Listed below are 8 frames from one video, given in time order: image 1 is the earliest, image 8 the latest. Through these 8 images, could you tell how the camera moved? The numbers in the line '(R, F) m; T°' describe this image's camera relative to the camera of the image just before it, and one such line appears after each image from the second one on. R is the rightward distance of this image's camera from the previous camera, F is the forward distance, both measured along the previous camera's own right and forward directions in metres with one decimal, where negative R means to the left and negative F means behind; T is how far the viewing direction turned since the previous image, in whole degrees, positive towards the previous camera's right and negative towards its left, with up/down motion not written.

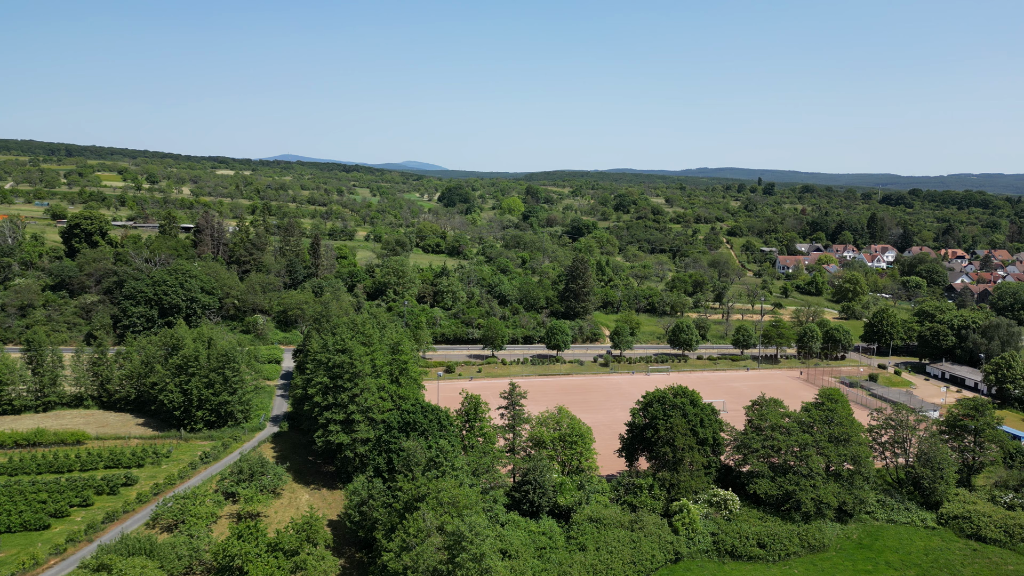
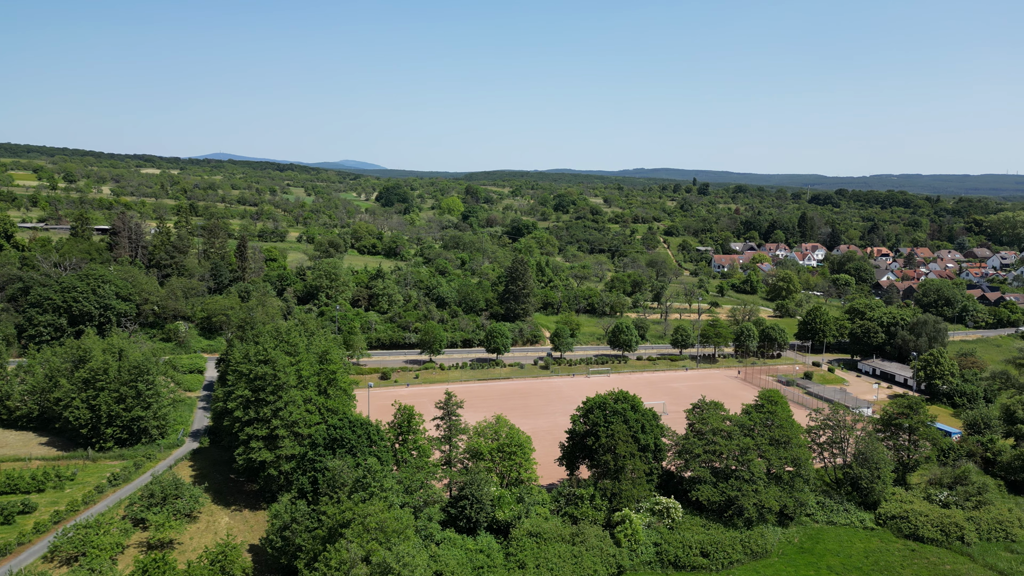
(+0.2, +0.9) m; +5°
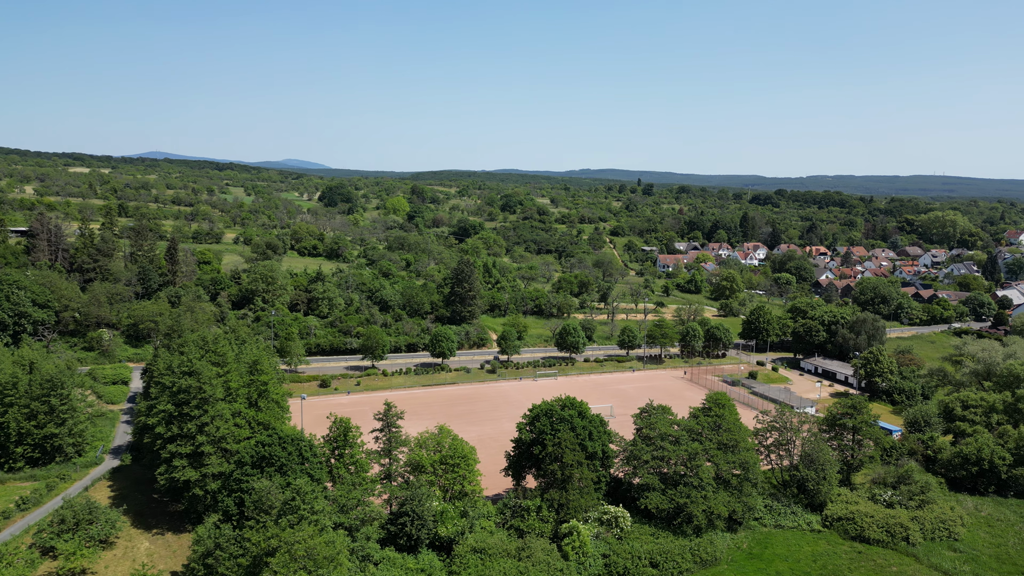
(+0.2, +0.8) m; +4°
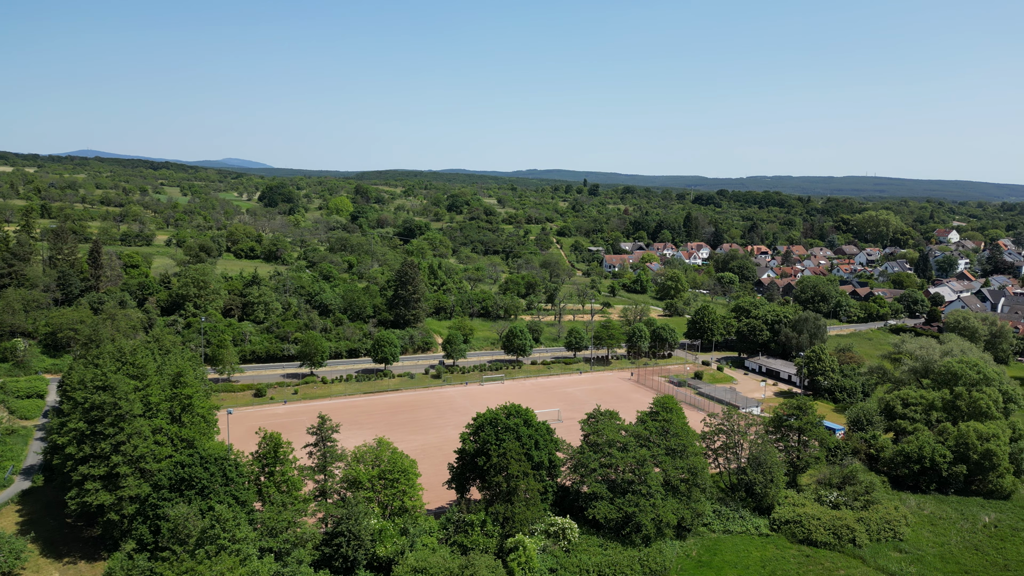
(+0.2, +0.8) m; +4°
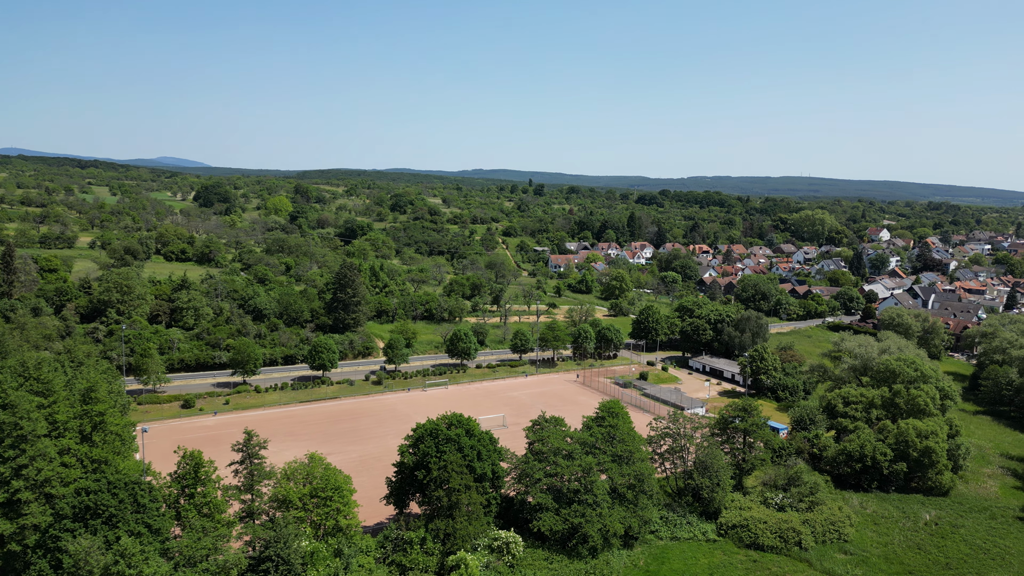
(+0.2, +0.8) m; +4°
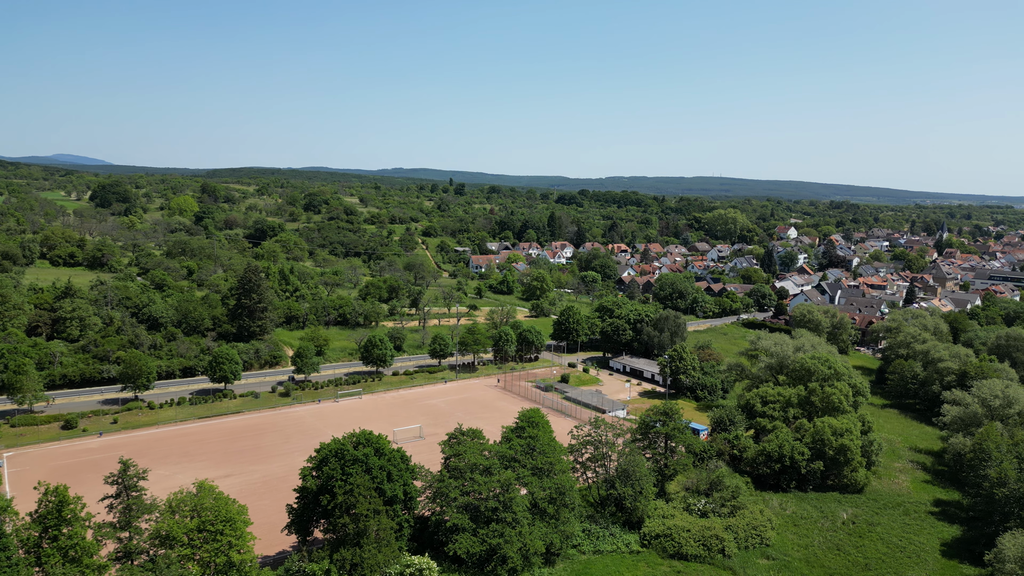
(+0.3, +1.1) m; +6°
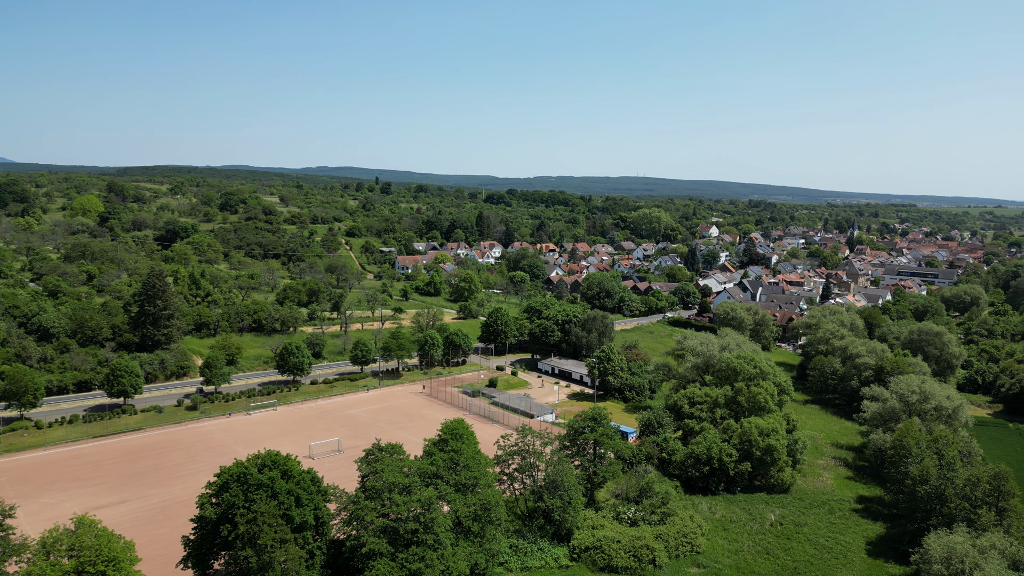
(+0.2, +1.0) m; +6°
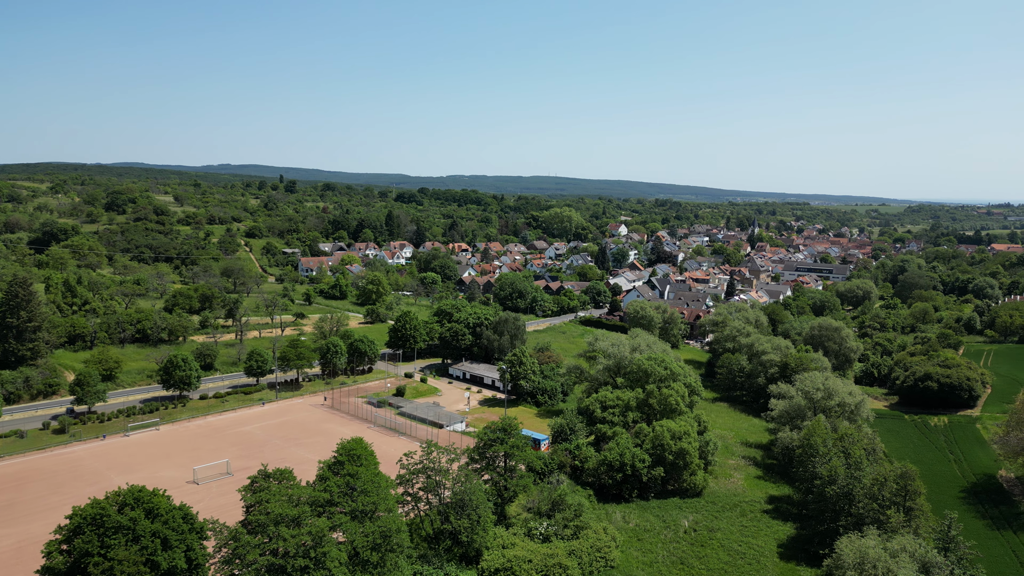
(+0.3, +1.2) m; +7°
